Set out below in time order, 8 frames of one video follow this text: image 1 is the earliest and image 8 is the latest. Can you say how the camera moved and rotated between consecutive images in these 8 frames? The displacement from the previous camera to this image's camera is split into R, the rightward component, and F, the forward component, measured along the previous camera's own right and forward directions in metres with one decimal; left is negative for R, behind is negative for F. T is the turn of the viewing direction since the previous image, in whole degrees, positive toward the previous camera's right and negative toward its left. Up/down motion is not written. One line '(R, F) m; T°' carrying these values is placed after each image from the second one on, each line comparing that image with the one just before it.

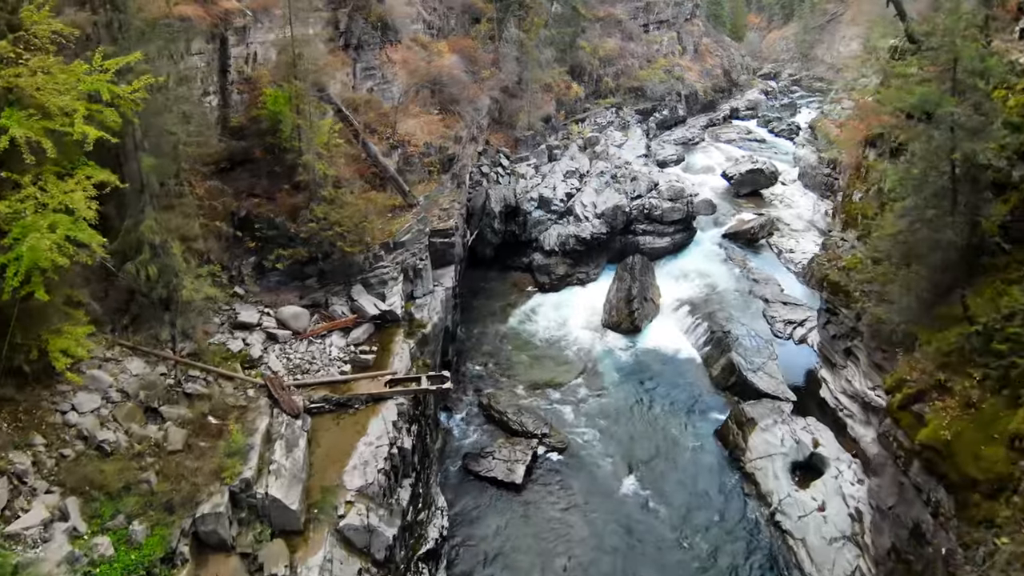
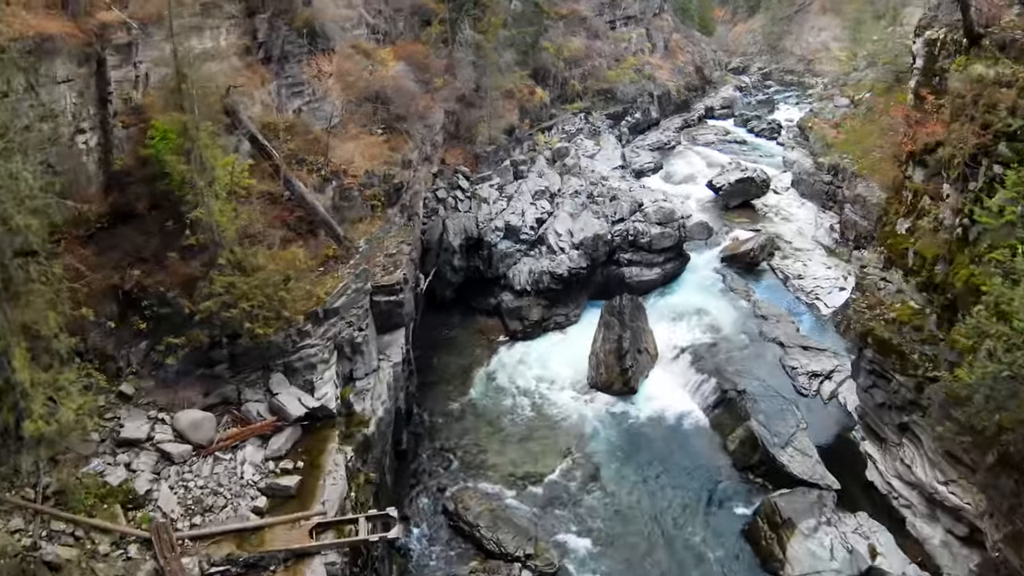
(+0.1, +4.6) m; +2°
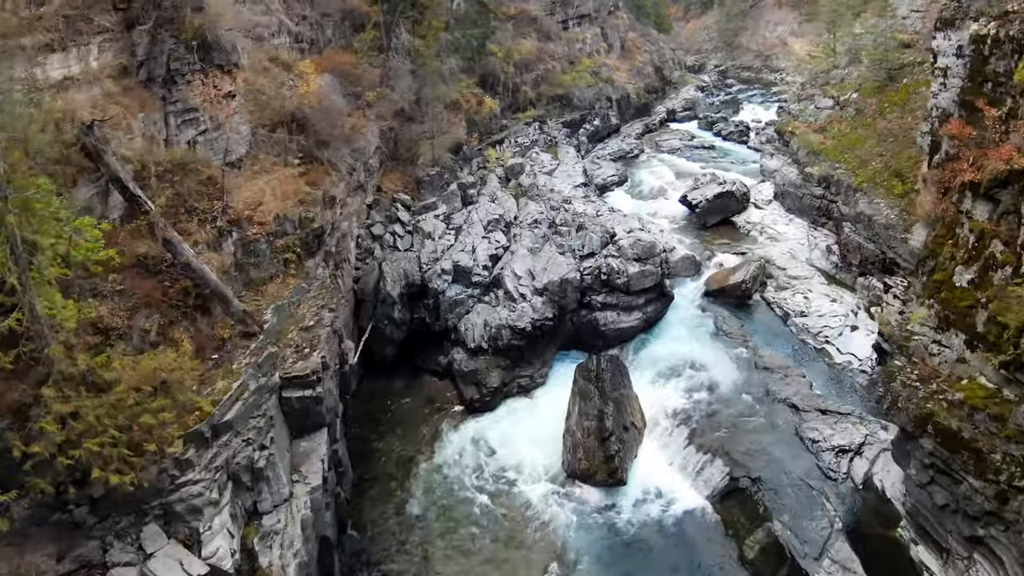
(+0.1, +4.3) m; +3°
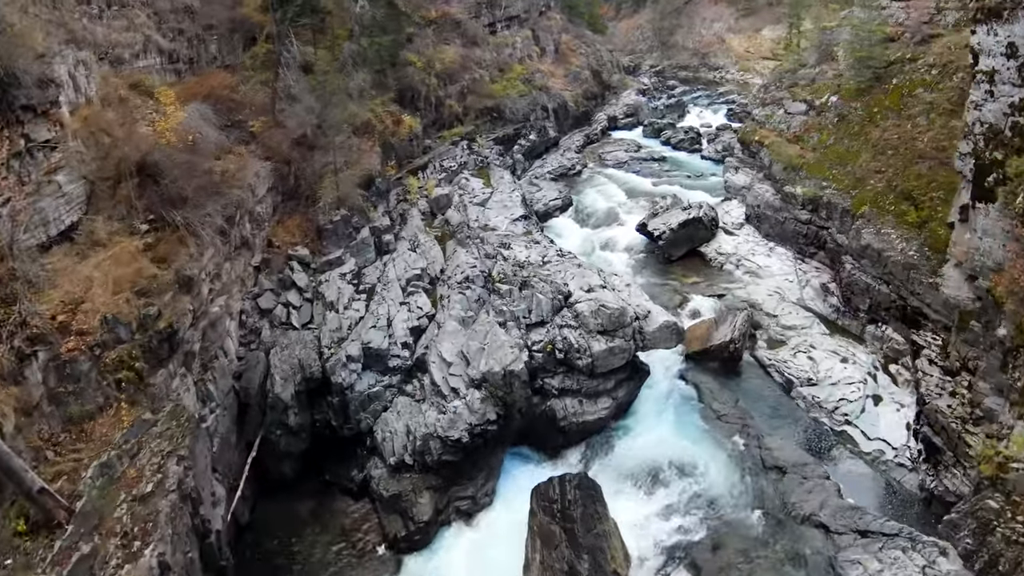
(+0.2, +5.0) m; +4°
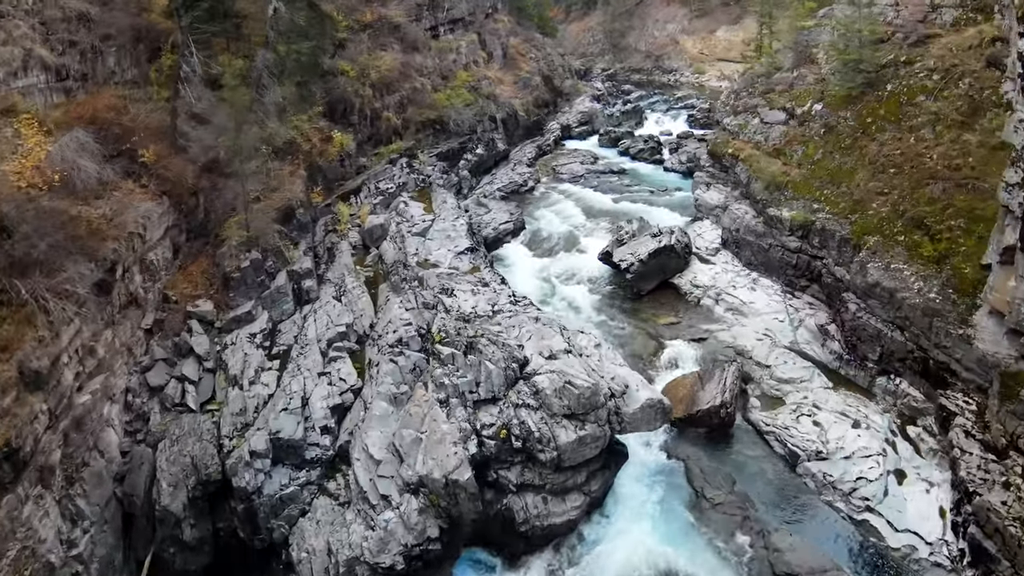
(+0.2, +3.3) m; +3°
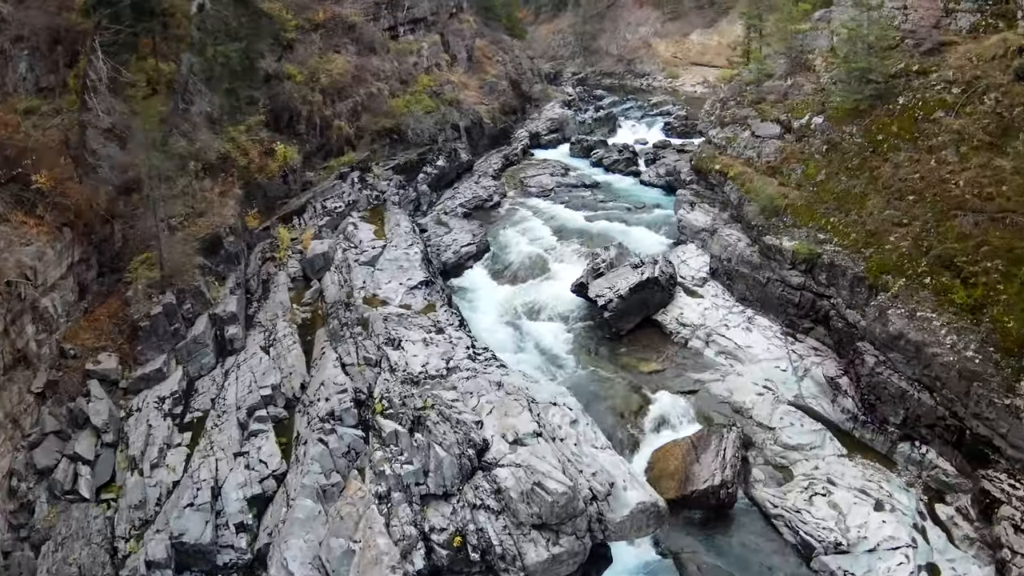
(+0.2, +2.7) m; +2°
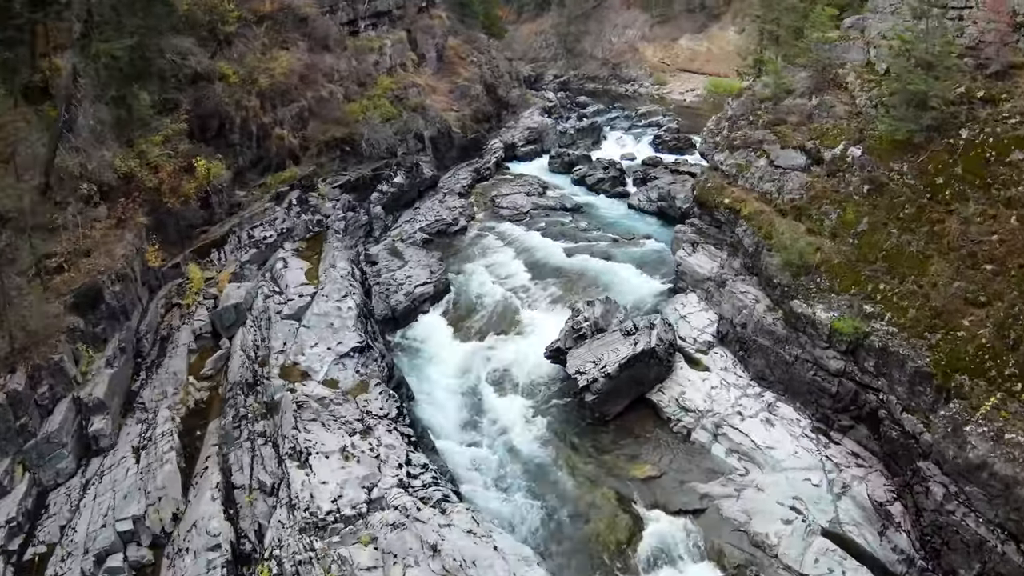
(+0.3, +3.9) m; +1°
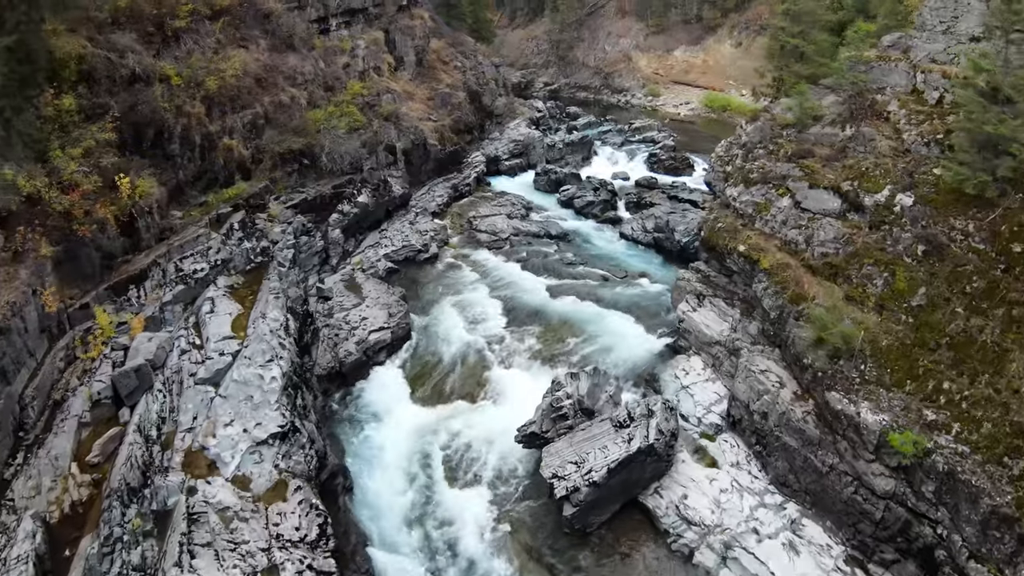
(+0.3, +3.0) m; 0°
